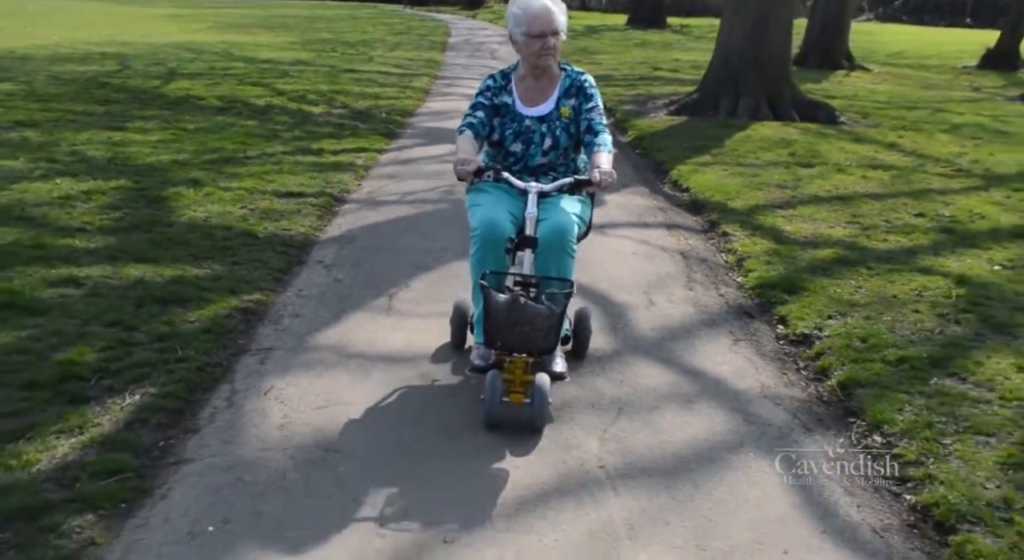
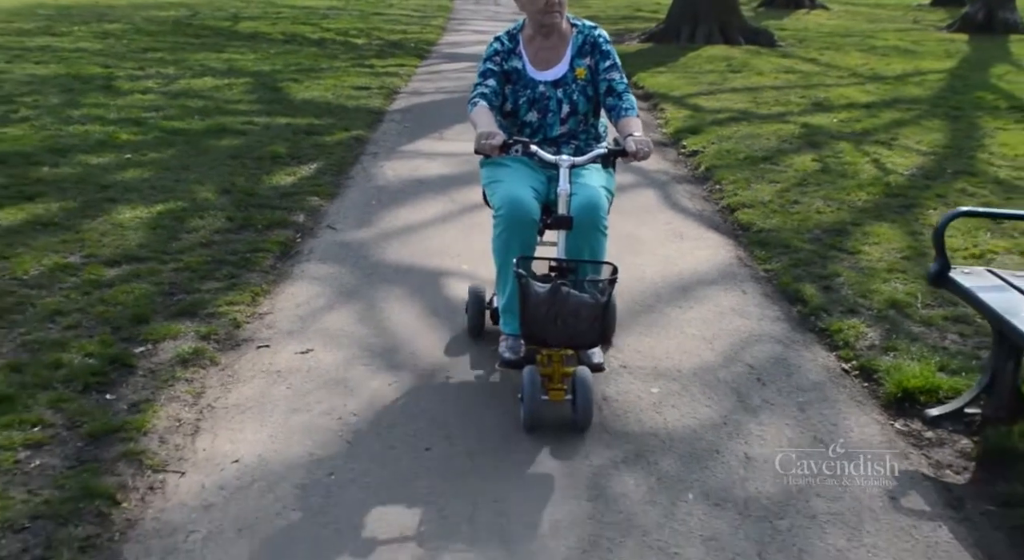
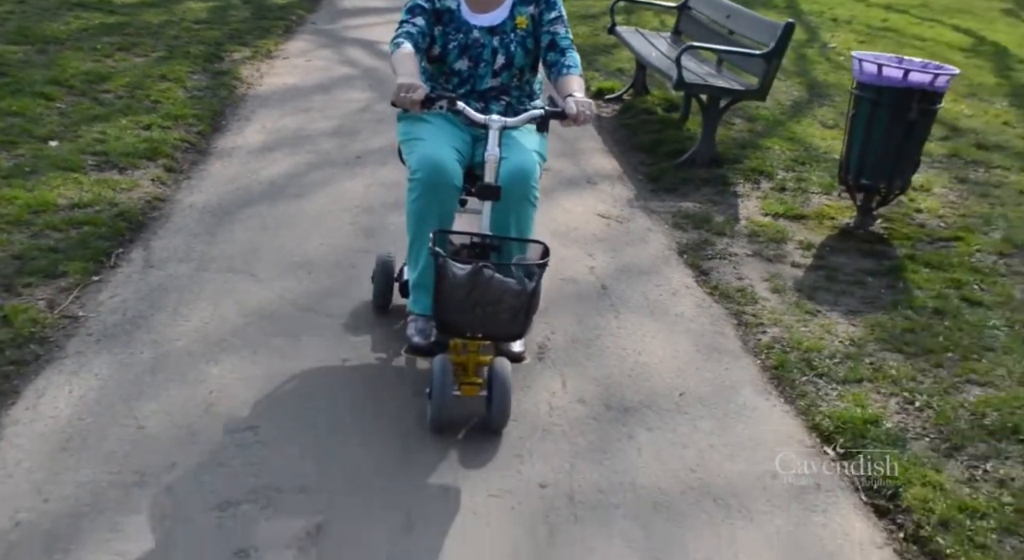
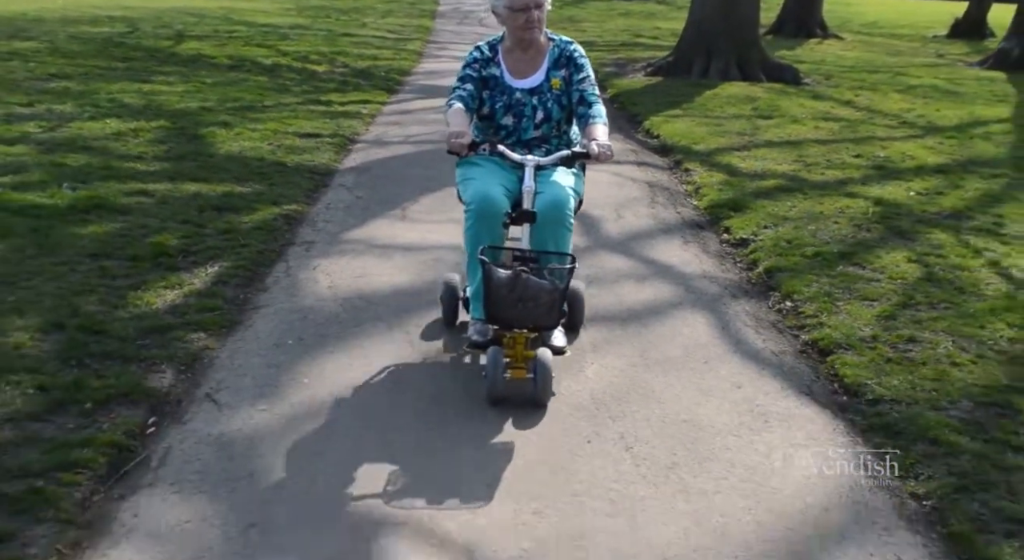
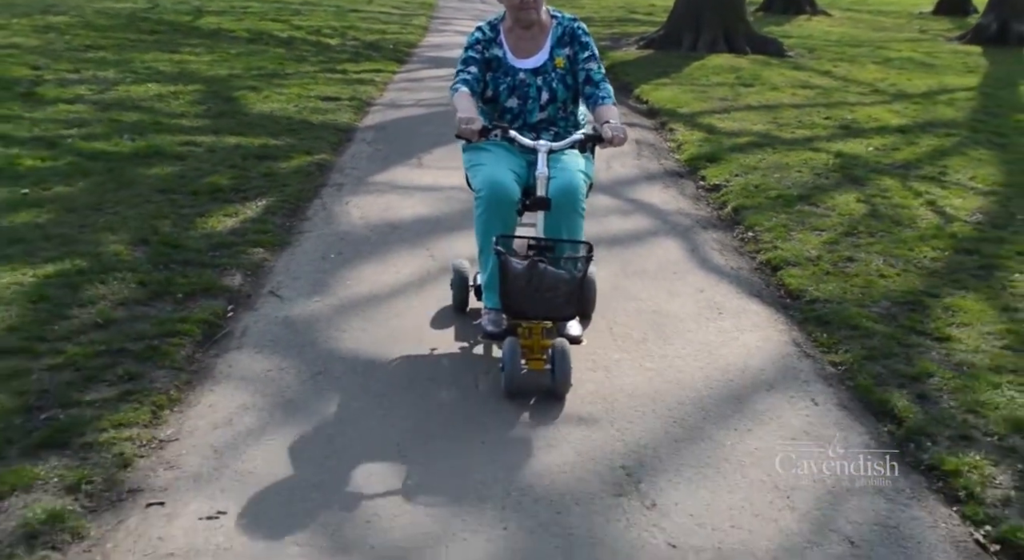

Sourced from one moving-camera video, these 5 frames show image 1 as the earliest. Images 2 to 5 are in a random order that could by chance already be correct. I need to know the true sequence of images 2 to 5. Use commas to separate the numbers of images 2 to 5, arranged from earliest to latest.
4, 5, 2, 3
